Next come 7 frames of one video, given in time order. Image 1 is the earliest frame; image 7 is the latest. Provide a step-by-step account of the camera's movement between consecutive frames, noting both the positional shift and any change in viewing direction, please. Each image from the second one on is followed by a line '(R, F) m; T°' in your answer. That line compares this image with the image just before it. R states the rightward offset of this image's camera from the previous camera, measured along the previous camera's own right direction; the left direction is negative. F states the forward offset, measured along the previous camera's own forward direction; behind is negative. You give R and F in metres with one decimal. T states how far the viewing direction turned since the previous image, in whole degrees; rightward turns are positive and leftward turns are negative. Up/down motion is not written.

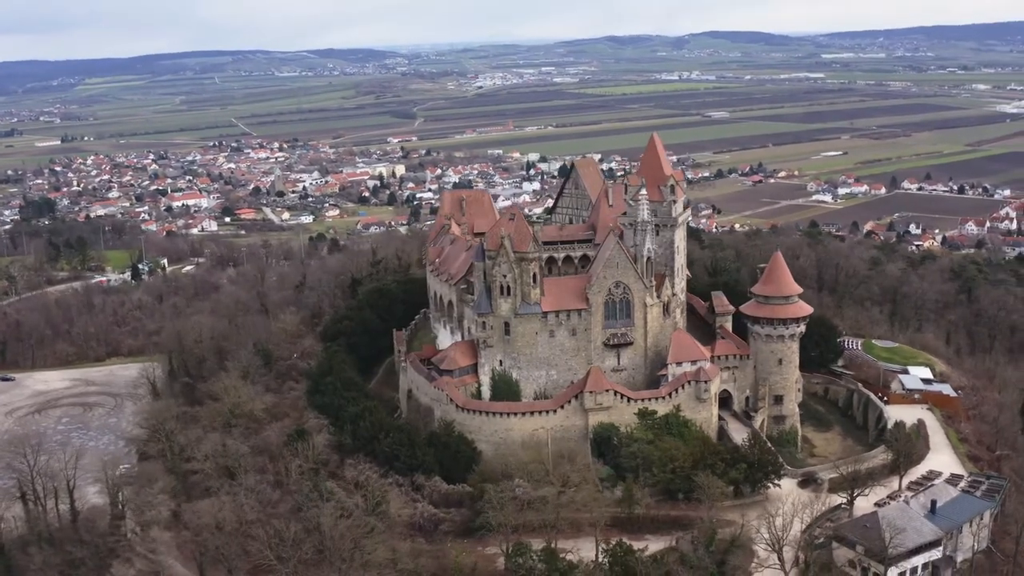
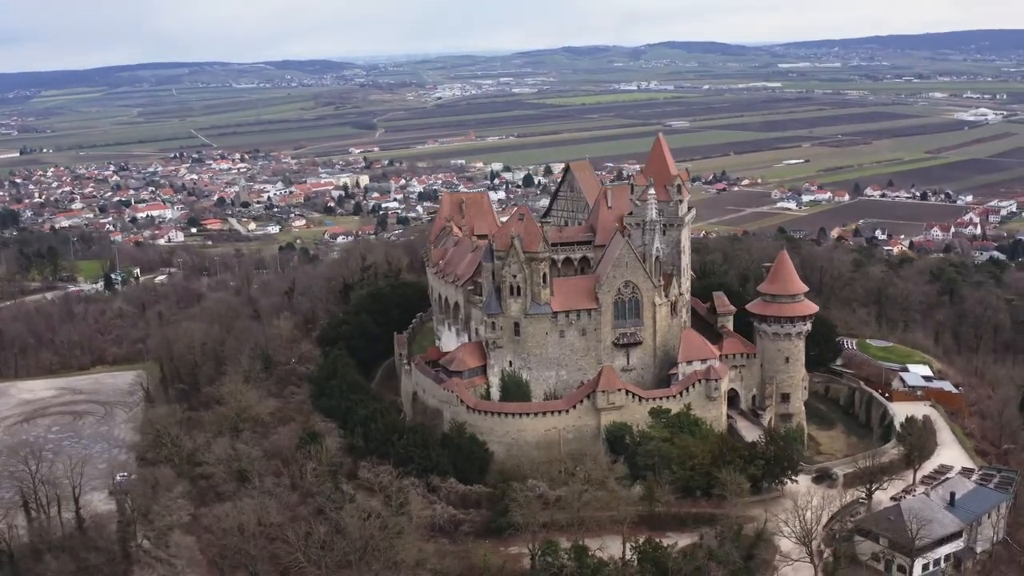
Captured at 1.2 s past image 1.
(-2.0, +0.2) m; +2°
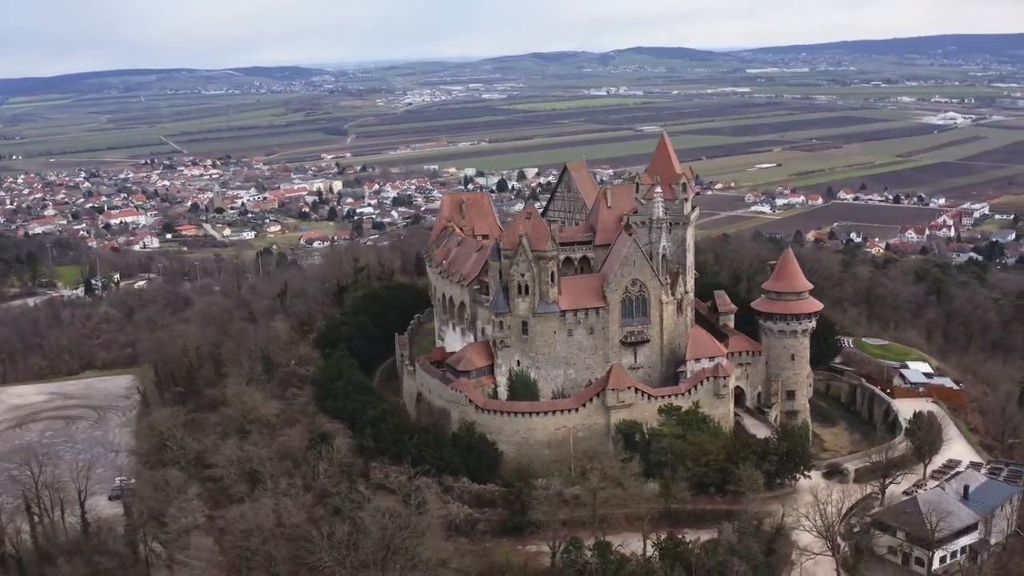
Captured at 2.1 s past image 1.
(-1.5, +0.1) m; +1°
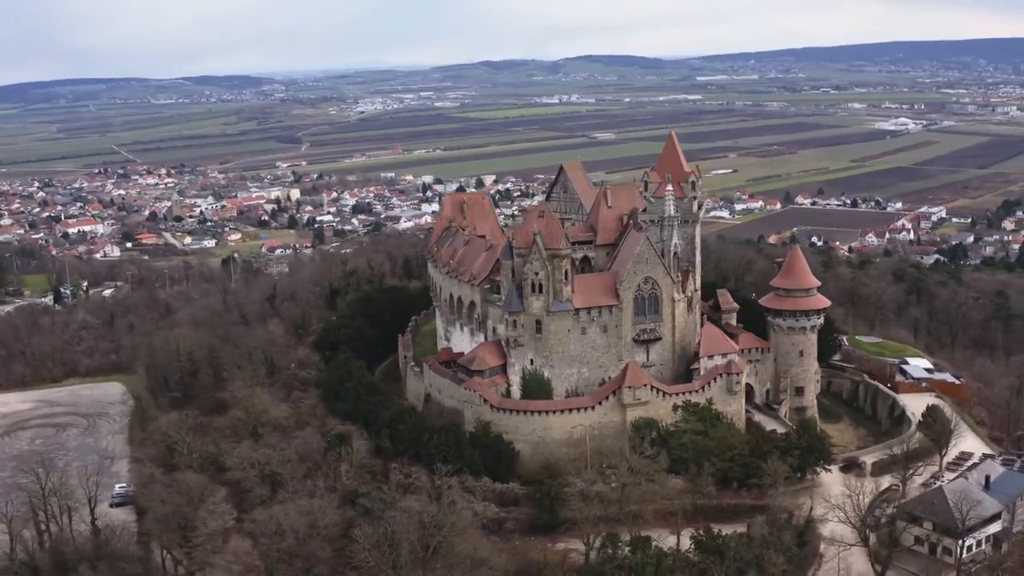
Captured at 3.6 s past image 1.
(-2.4, +0.2) m; +2°
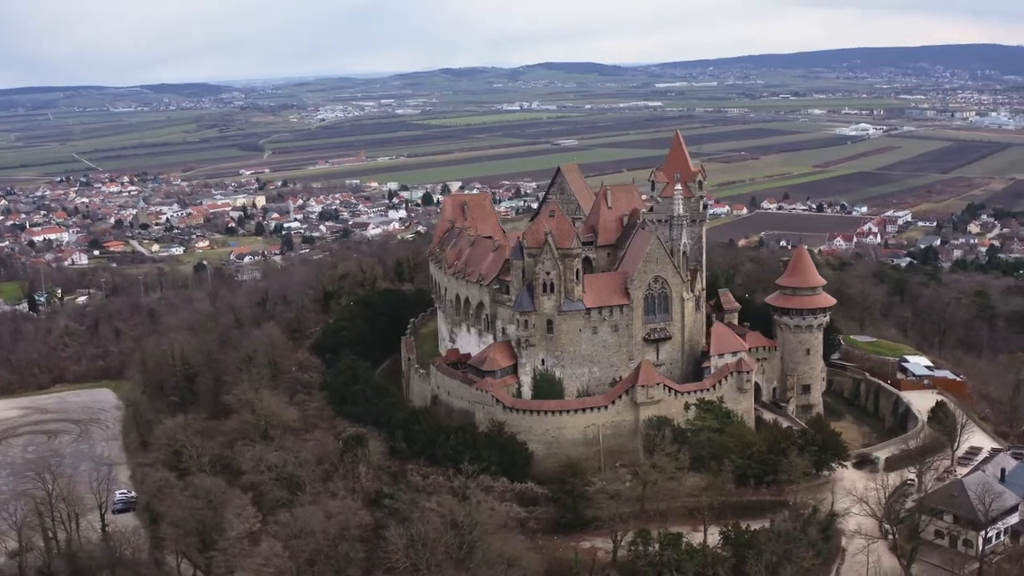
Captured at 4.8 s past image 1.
(-1.9, +0.1) m; +2°
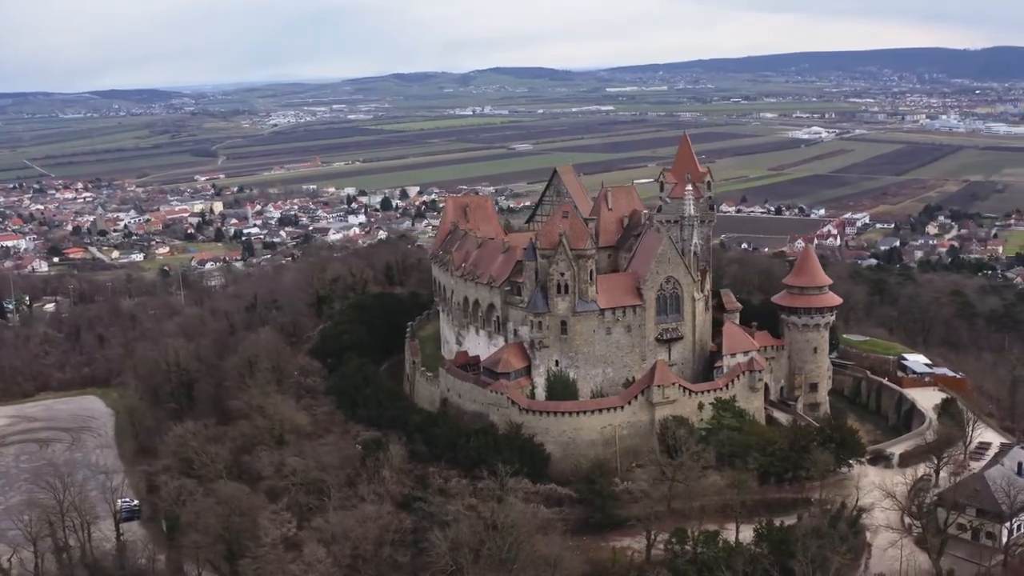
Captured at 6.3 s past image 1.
(-2.4, +0.1) m; +2°
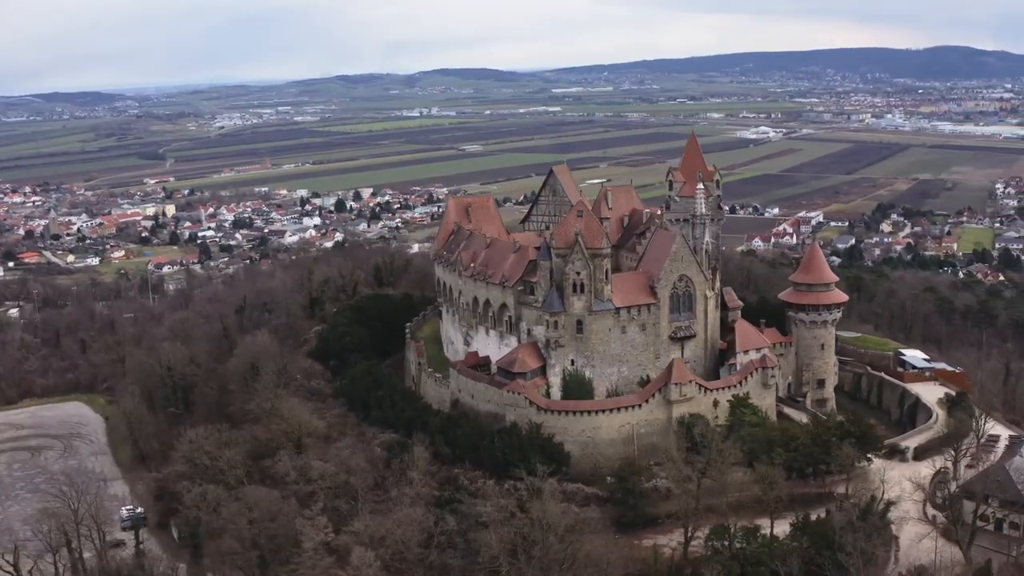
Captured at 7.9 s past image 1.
(-2.7, +0.1) m; +2°
